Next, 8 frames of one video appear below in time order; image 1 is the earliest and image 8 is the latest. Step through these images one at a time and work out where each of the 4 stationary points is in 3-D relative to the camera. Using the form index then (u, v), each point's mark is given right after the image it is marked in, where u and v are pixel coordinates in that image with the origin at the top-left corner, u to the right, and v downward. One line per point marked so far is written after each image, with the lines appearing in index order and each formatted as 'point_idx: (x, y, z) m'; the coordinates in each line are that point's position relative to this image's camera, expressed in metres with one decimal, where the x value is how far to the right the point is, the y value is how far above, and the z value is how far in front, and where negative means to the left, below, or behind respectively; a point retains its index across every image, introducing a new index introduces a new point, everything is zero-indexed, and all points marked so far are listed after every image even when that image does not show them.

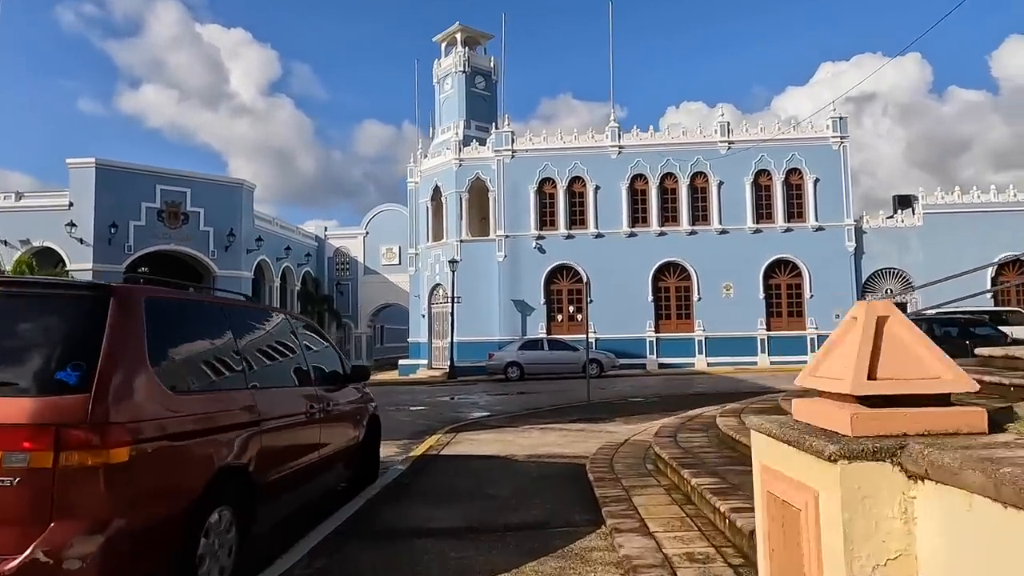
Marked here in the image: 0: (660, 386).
0: (+4.4, -2.9, +19.7) m
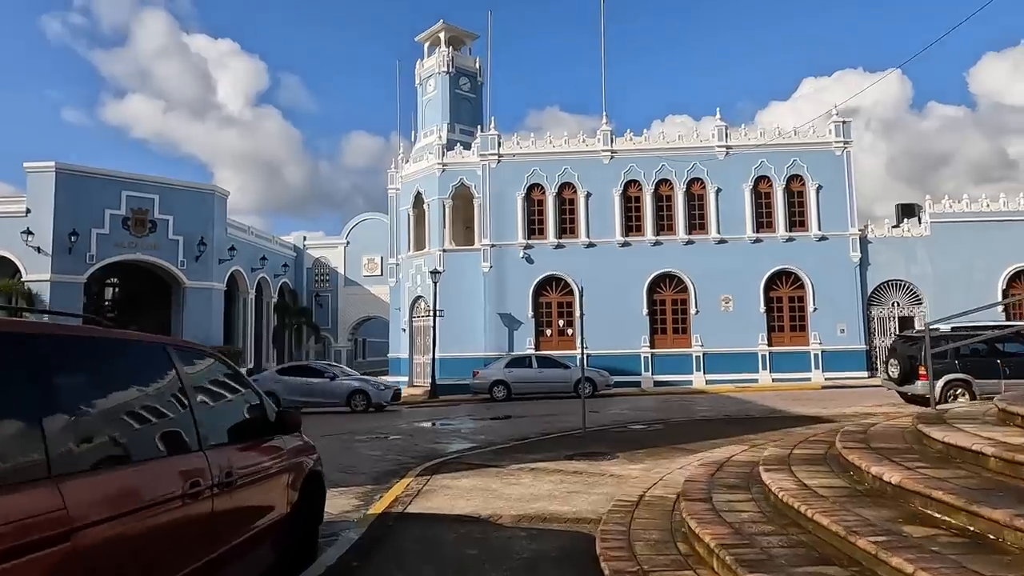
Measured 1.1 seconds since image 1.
0: (+4.0, -3.3, +18.0) m
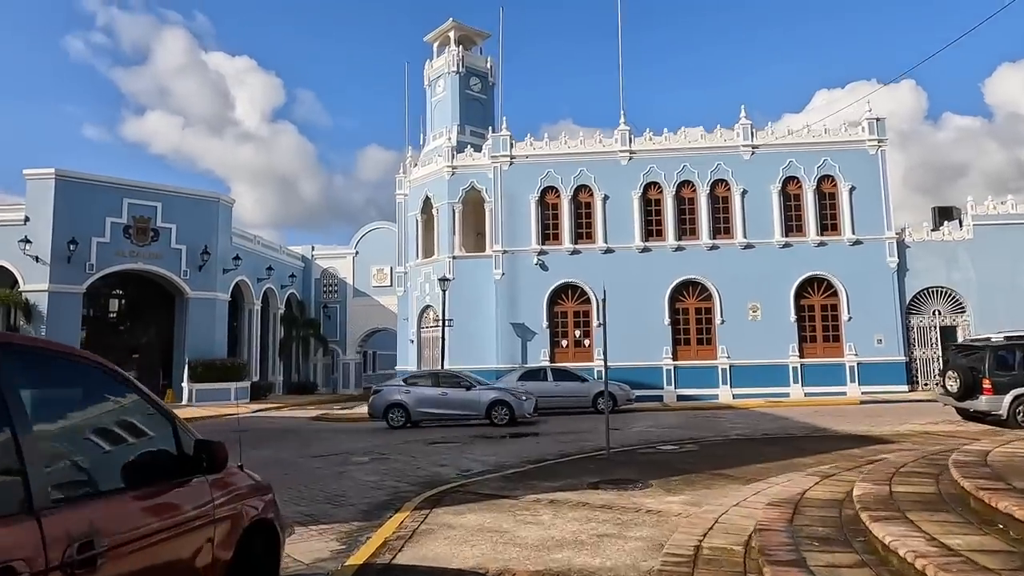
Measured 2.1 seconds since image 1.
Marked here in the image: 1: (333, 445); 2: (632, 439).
0: (+4.3, -3.4, +16.4) m
1: (-3.8, -3.4, +14.1) m
2: (+2.5, -3.2, +13.9) m
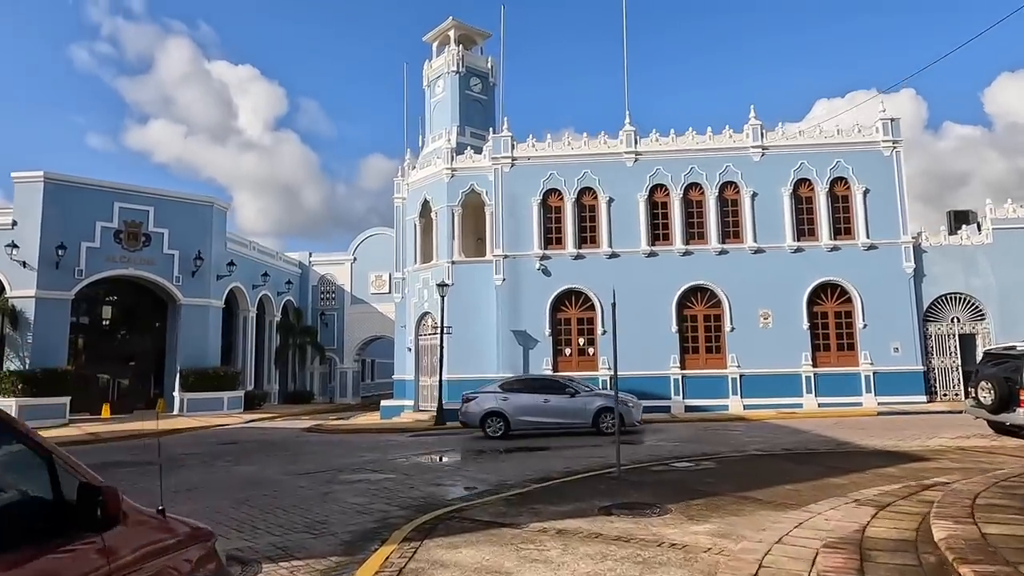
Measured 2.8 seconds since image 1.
0: (+4.3, -3.5, +15.4) m
1: (-3.8, -3.4, +13.1) m
2: (+2.6, -3.3, +12.9) m
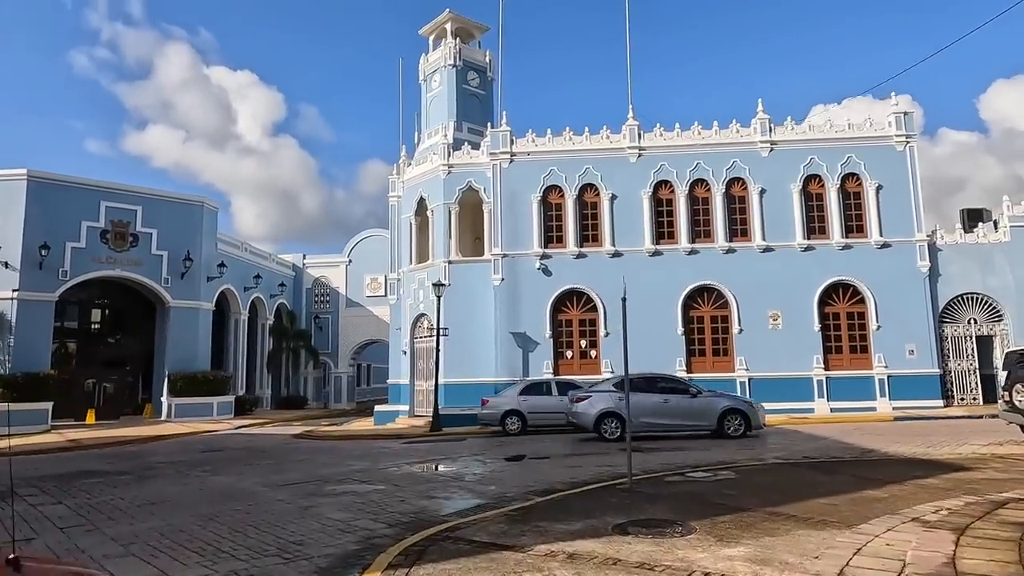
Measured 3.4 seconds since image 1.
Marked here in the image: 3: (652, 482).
0: (+4.3, -3.5, +14.4) m
1: (-3.7, -3.3, +12.1) m
2: (+2.6, -3.2, +11.9) m
3: (+2.1, -2.9, +10.1) m
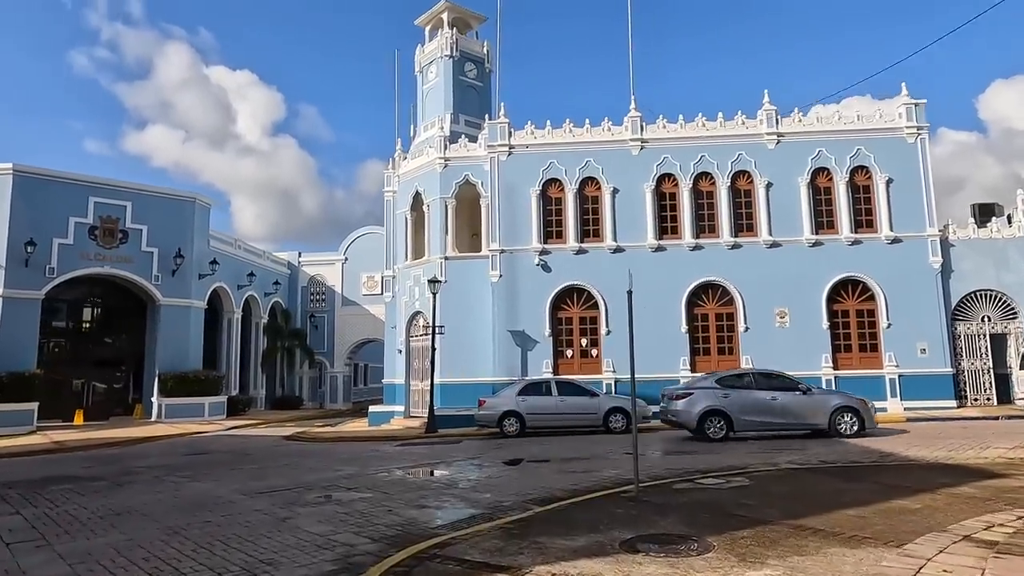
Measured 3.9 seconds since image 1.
0: (+4.3, -3.3, +13.7) m
1: (-3.8, -3.2, +11.4) m
2: (+2.5, -3.0, +11.2) m
3: (+2.1, -2.8, +9.3) m
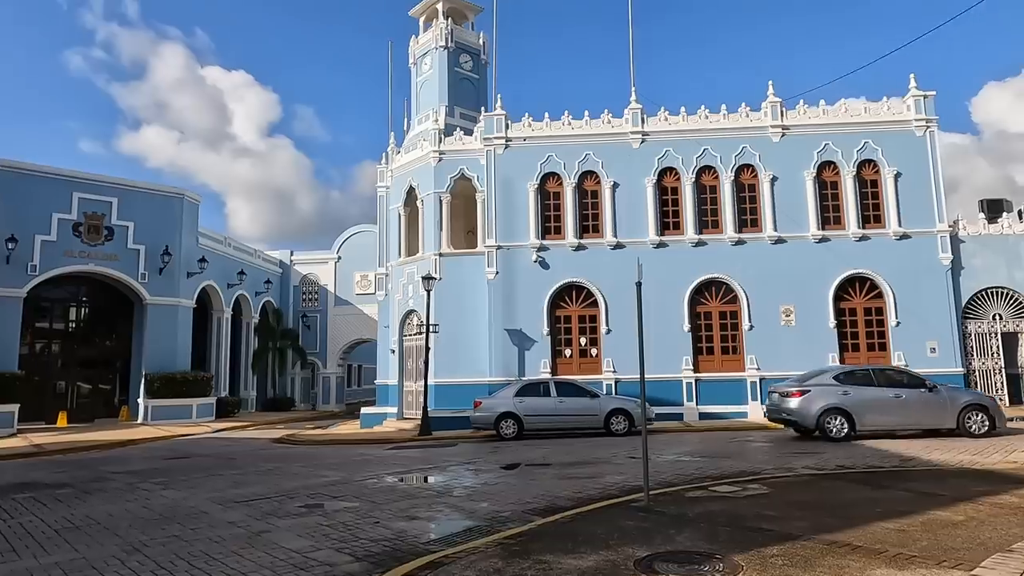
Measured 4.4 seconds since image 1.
0: (+4.3, -3.2, +12.9) m
1: (-3.8, -3.1, +10.6) m
2: (+2.5, -2.9, +10.4) m
3: (+2.1, -2.7, +8.6) m
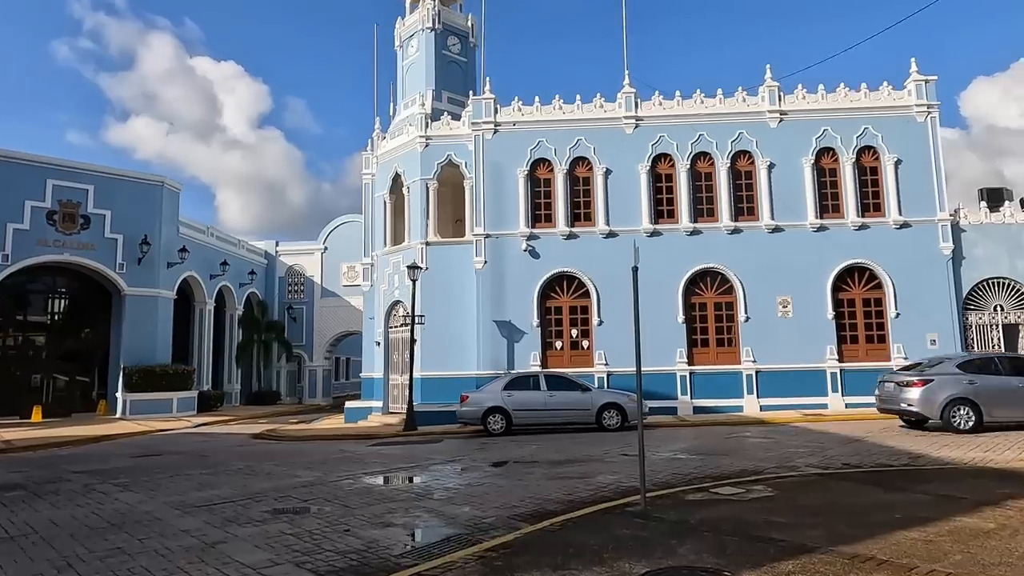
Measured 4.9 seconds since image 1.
0: (+4.0, -3.0, +12.3) m
1: (-4.0, -2.9, +9.8) m
2: (+2.3, -2.7, +9.8) m
3: (+1.9, -2.5, +7.9) m
